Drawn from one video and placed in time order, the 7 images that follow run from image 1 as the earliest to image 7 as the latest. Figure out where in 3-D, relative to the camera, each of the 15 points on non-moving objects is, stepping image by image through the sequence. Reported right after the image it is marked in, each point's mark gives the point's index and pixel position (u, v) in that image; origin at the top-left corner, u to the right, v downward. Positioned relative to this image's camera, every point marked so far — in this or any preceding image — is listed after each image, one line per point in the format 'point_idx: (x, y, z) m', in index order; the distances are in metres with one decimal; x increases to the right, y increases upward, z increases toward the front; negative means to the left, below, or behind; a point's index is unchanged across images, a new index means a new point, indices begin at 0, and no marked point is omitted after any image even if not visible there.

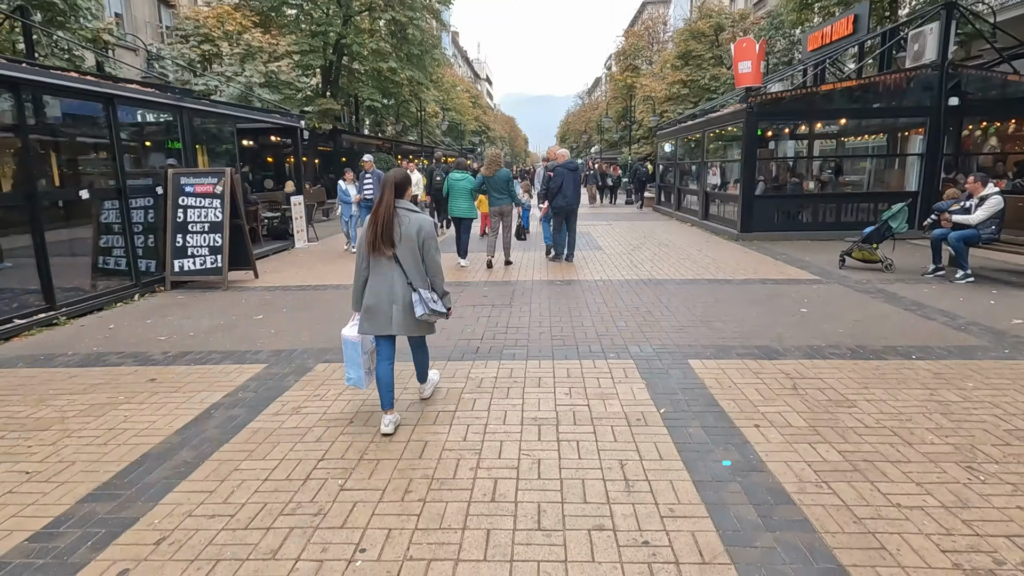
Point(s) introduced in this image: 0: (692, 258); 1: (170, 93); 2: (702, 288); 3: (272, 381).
0: (+2.9, +0.5, +10.0) m
1: (-5.0, +2.9, +9.0) m
2: (+2.4, 0.0, +7.7) m
3: (-1.8, -0.7, +4.6) m
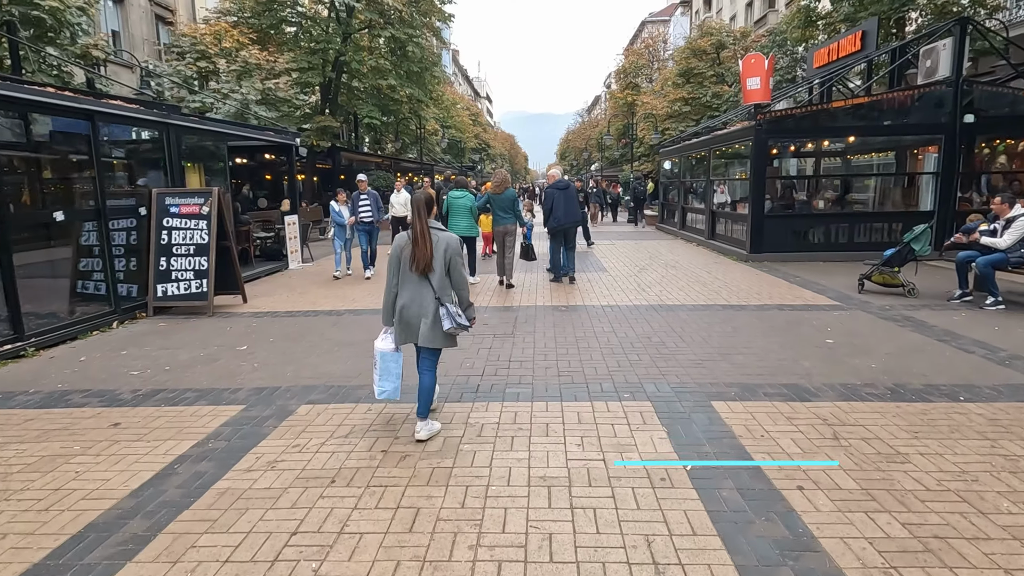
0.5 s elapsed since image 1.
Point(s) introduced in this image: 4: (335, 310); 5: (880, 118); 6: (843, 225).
0: (+3.0, +0.1, +9.5) m
1: (-5.0, +2.5, +8.6) m
2: (+2.4, -0.3, +7.3) m
3: (-1.8, -0.9, +4.1) m
4: (-2.3, -0.3, +8.0) m
5: (+7.0, +3.3, +11.8) m
6: (+6.6, +1.2, +12.1) m
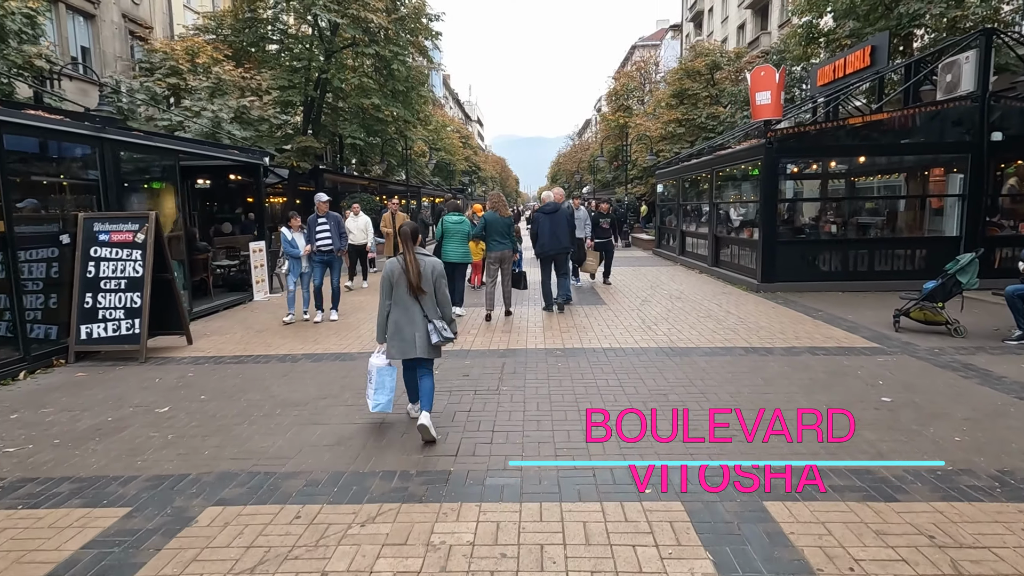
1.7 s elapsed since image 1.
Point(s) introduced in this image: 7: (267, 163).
0: (+2.8, -0.4, +8.4) m
1: (-5.2, +2.0, +7.5) m
2: (+2.3, -0.7, +6.2) m
3: (-1.9, -1.2, +2.9) m
4: (-2.5, -0.8, +6.8) m
5: (+6.8, +2.7, +10.8) m
6: (+6.3, +0.7, +11.1) m
7: (-4.8, +2.5, +12.0) m
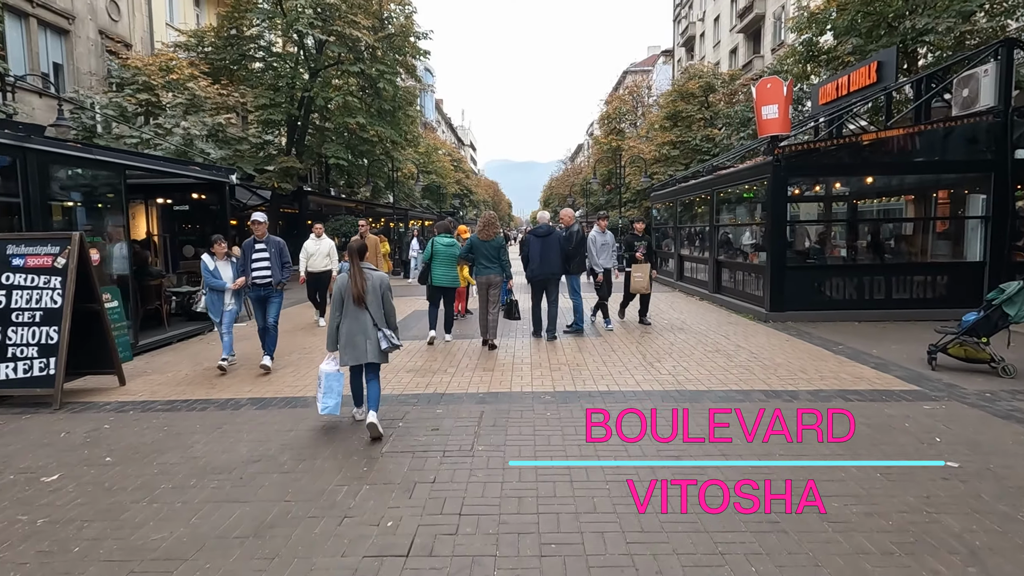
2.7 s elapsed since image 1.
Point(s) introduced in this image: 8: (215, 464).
0: (+2.6, -0.8, +7.5) m
1: (-5.3, +1.7, +6.6) m
2: (+2.1, -1.0, +5.2) m
3: (-2.0, -1.4, +1.9) m
4: (-2.6, -1.1, +5.8) m
5: (+6.6, +2.2, +10.1) m
6: (+6.1, +0.2, +10.2) m
7: (-5.0, +1.9, +11.1) m
8: (-2.0, -1.2, +4.2) m
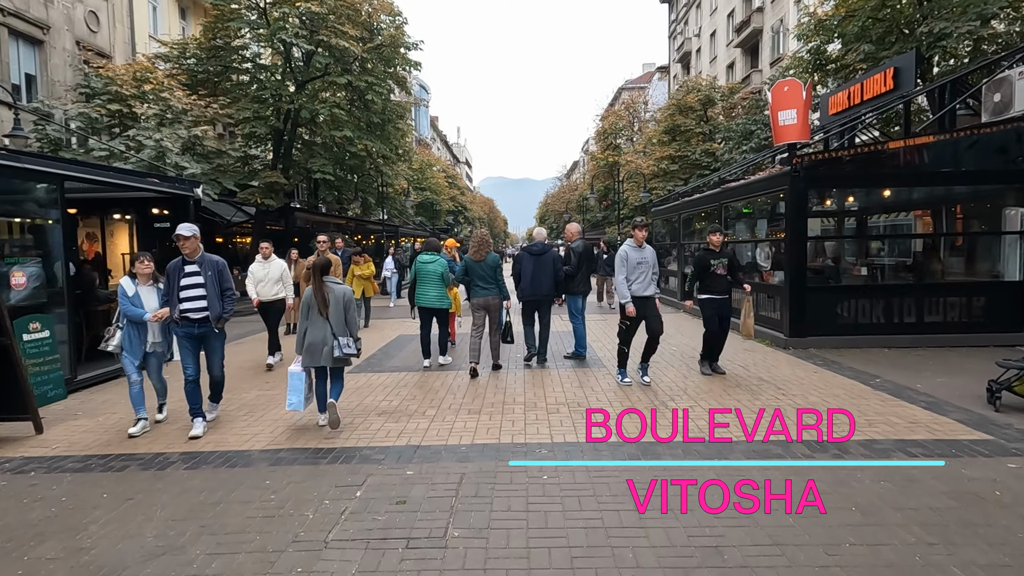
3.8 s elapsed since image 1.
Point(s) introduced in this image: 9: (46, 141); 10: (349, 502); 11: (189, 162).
0: (+2.5, -1.1, +6.5) m
1: (-5.4, +1.4, +5.6) m
2: (+2.0, -1.2, +4.2) m
3: (-2.1, -1.5, +0.9) m
4: (-2.7, -1.3, +4.8) m
5: (+6.5, +1.9, +9.2) m
6: (+6.0, -0.2, +9.3) m
7: (-5.2, +1.5, +10.1) m
8: (-2.1, -1.4, +3.1) m
9: (-11.3, +3.6, +14.8) m
10: (-1.0, -1.3, +3.8) m
11: (-8.5, +3.4, +16.2) m
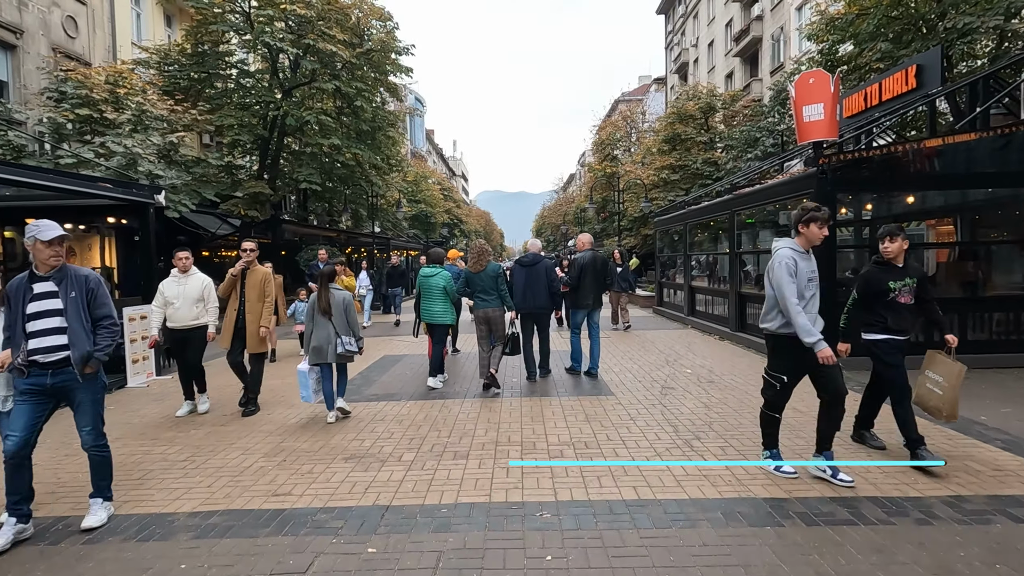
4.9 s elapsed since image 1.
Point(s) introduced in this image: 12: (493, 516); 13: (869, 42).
0: (+2.4, -1.2, +5.5) m
1: (-5.5, +1.3, +4.6) m
2: (+2.0, -1.3, +3.3) m
3: (-2.1, -1.6, -0.1) m
4: (-2.8, -1.4, +3.8) m
5: (+6.4, +1.7, +8.3) m
6: (+5.9, -0.4, +8.4) m
7: (-5.2, +1.3, +9.1) m
8: (-2.1, -1.5, +2.1) m
9: (-11.4, +3.2, +13.8) m
10: (-1.0, -1.4, +2.8) m
11: (-8.6, +3.0, +15.2) m
12: (-0.1, -1.4, +3.7) m
13: (+8.1, +5.6, +13.9) m
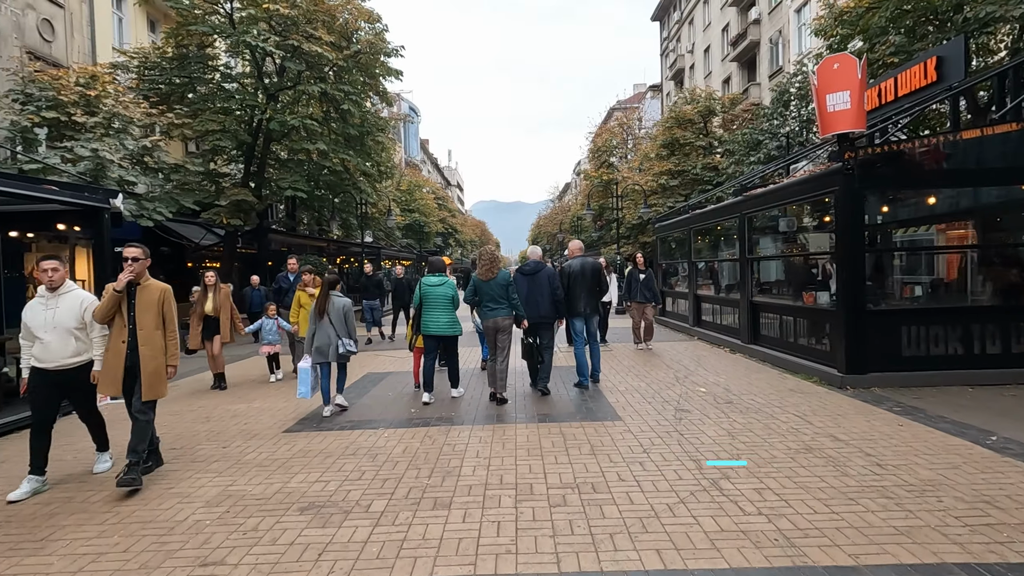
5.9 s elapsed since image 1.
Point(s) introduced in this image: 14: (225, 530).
0: (+2.4, -1.3, +4.7) m
1: (-5.6, +1.1, +3.8) m
2: (+2.0, -1.4, +2.4) m
3: (-2.1, -1.6, -1.0) m
4: (-2.8, -1.5, +2.9) m
5: (+6.3, +1.6, +7.5) m
6: (+5.9, -0.4, +7.6) m
7: (-5.3, +1.1, +8.3) m
8: (-2.2, -1.5, +1.3) m
9: (-11.5, +2.9, +13.0) m
10: (-1.1, -1.5, +1.9) m
11: (-8.8, +2.7, +14.4) m
12: (-0.2, -1.4, +2.9) m
13: (+7.9, +5.4, +13.2) m
14: (-1.7, -1.5, +3.7) m
